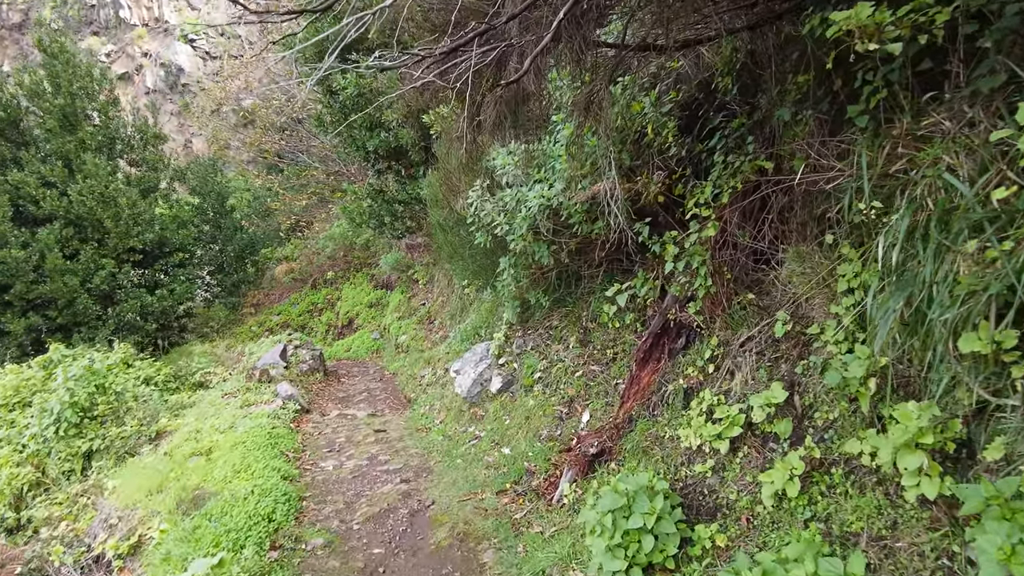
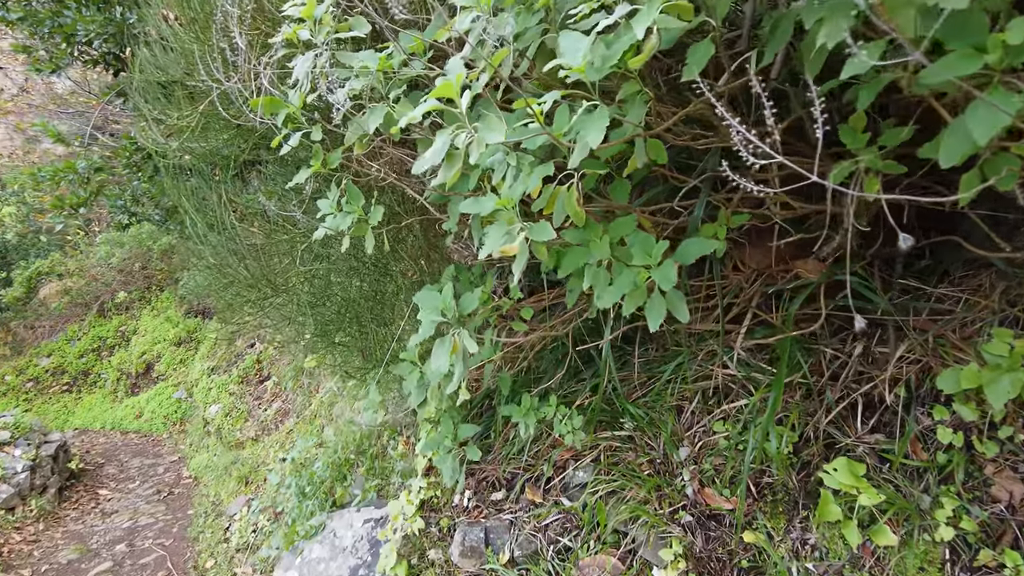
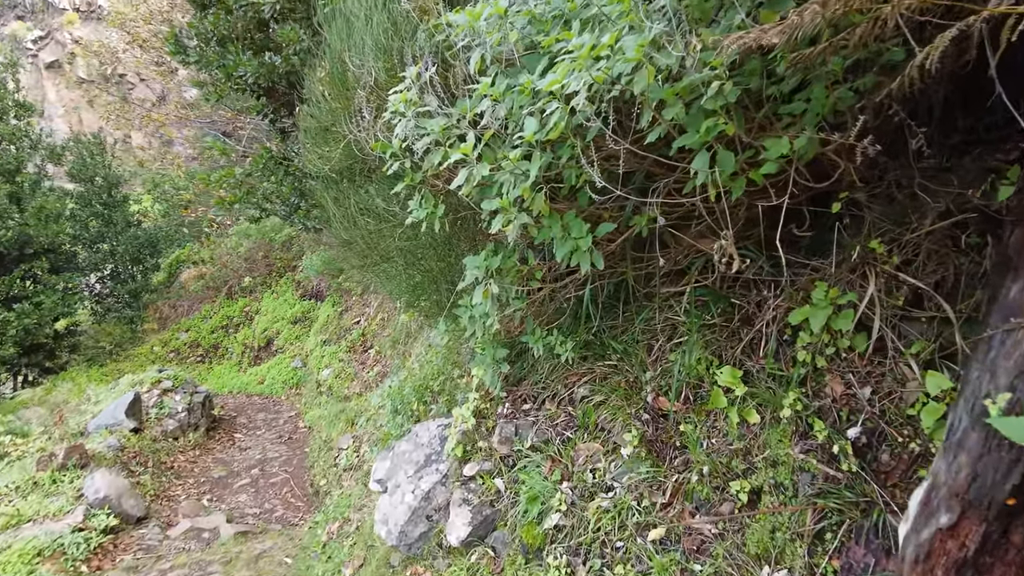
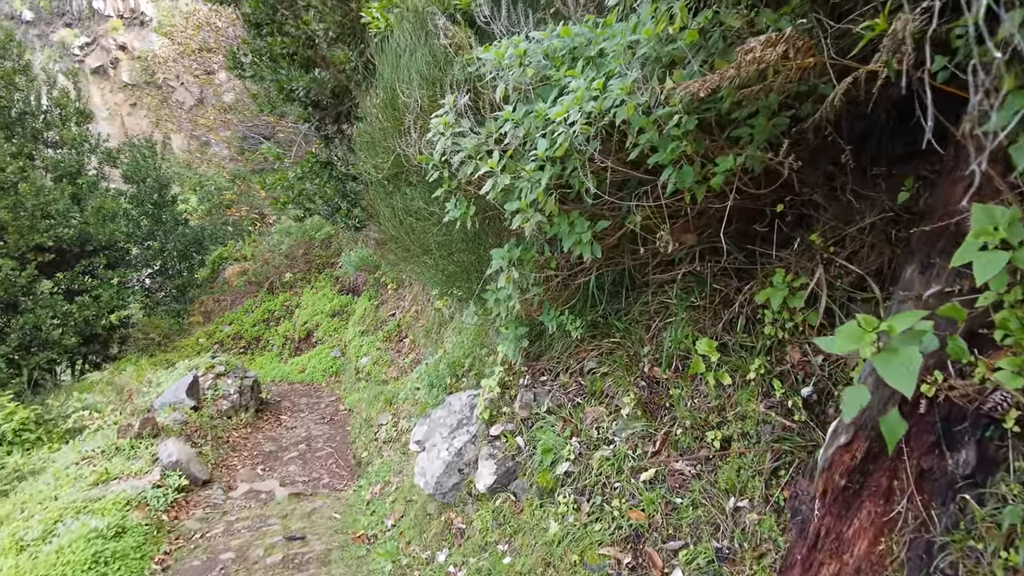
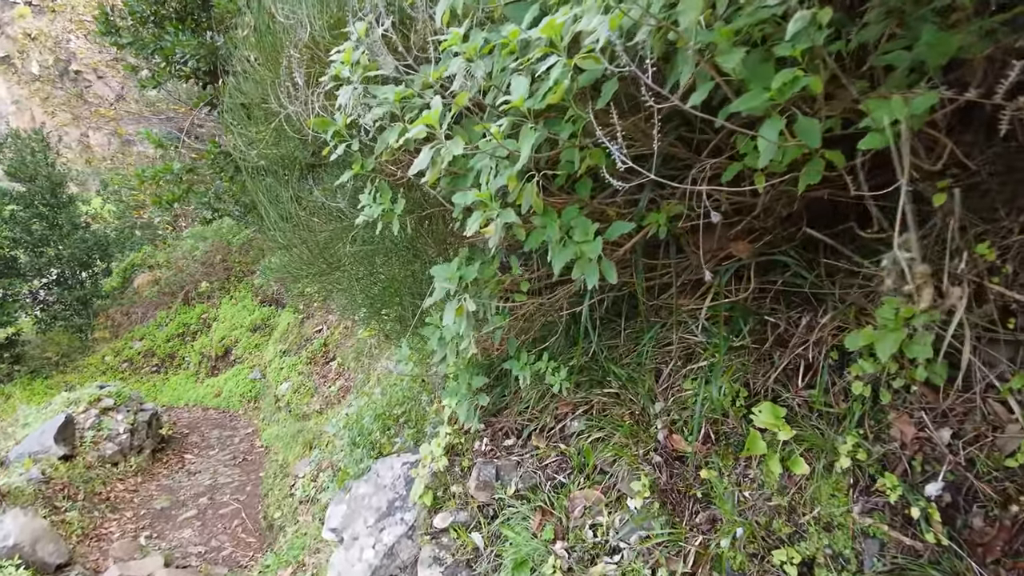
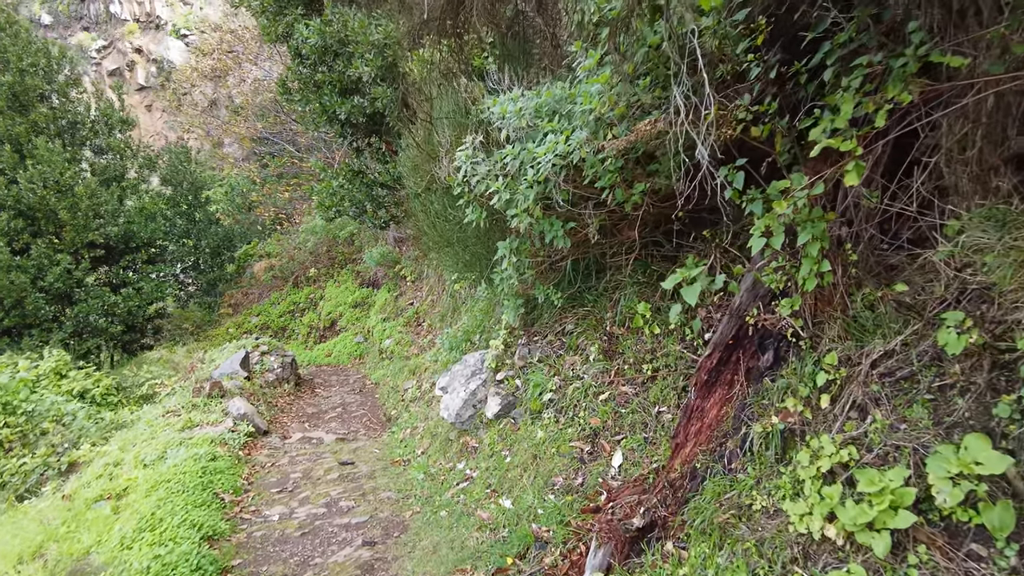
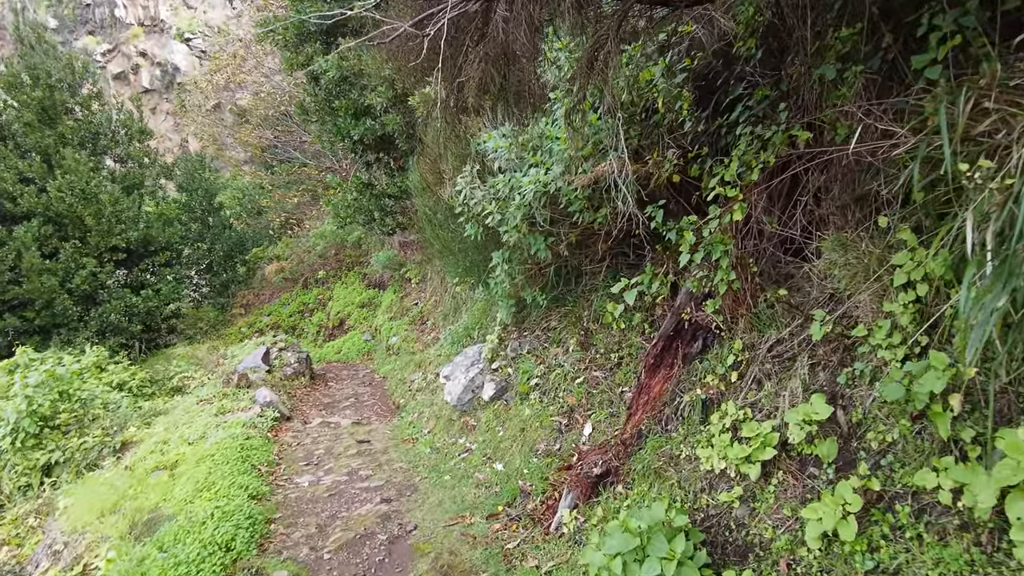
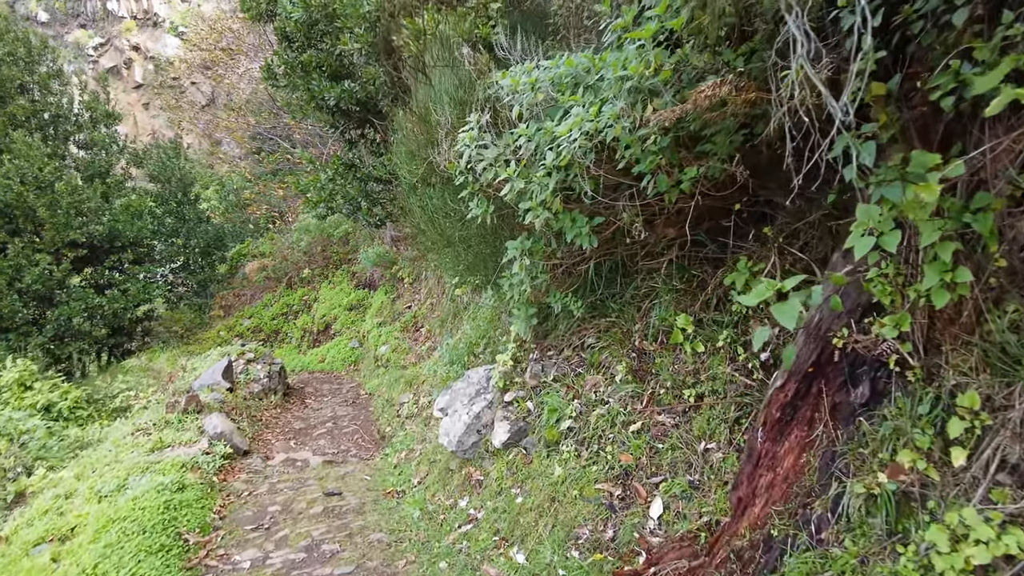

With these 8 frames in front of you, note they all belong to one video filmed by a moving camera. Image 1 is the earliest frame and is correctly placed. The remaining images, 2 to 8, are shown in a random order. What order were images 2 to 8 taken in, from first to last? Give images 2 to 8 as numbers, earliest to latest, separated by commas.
7, 6, 8, 4, 3, 5, 2
